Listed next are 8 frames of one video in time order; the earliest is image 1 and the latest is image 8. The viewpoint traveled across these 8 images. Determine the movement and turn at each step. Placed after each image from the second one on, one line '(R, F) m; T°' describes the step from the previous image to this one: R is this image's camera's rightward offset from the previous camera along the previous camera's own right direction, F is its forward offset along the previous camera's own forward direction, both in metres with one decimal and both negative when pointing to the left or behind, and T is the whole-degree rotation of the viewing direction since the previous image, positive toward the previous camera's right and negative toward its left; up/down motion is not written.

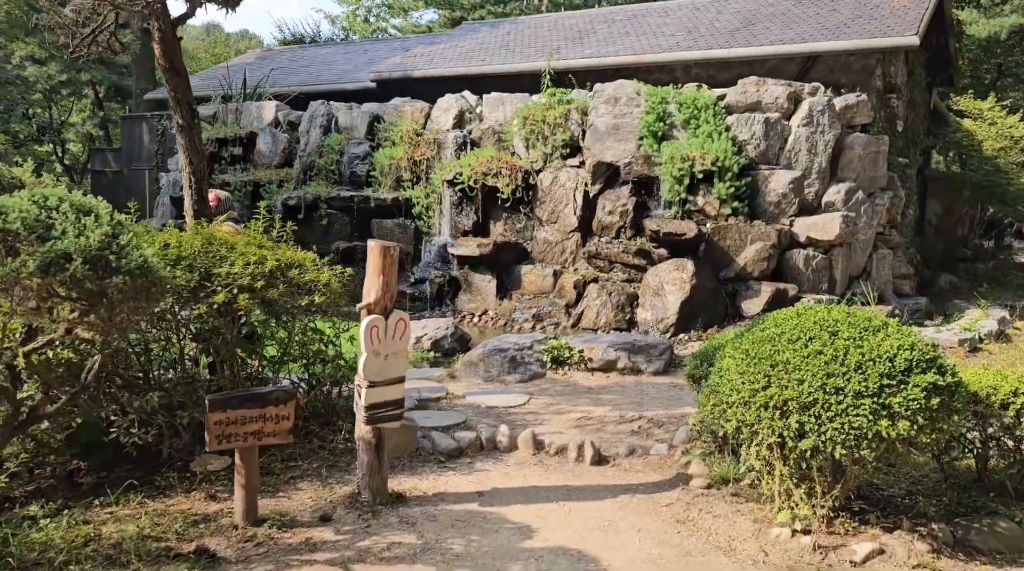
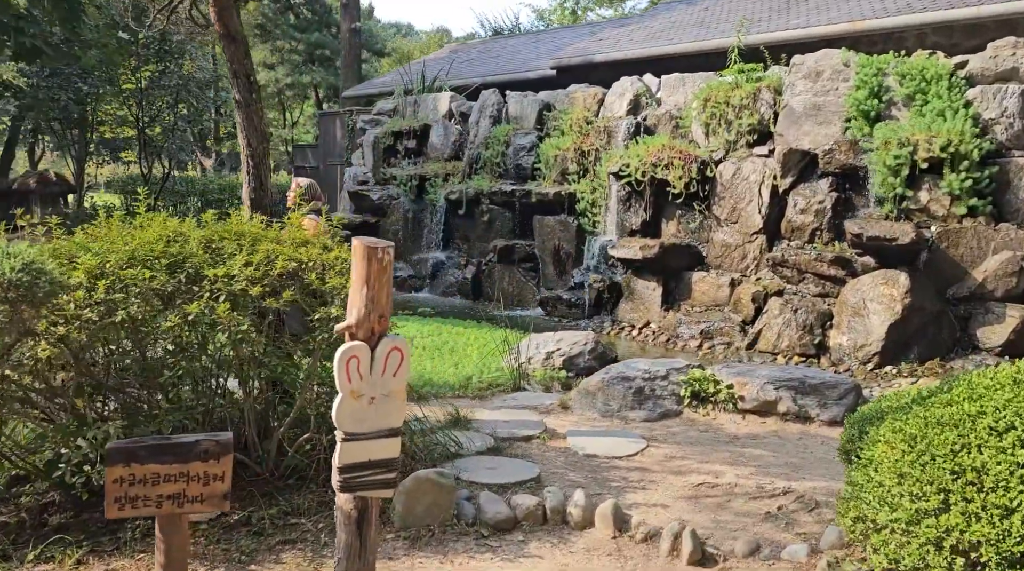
(+0.6, +1.7) m; -13°
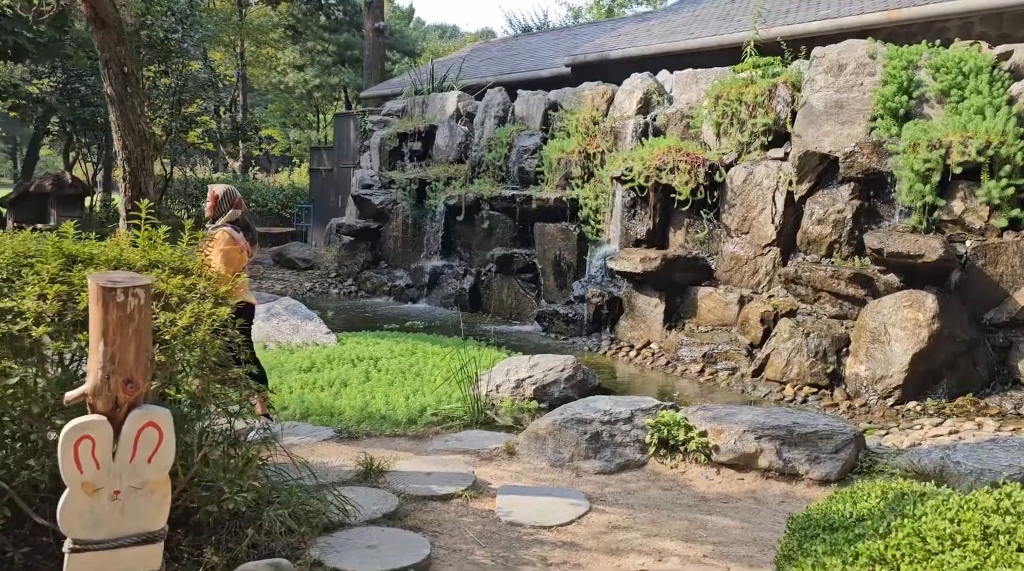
(+0.6, +0.9) m; -3°
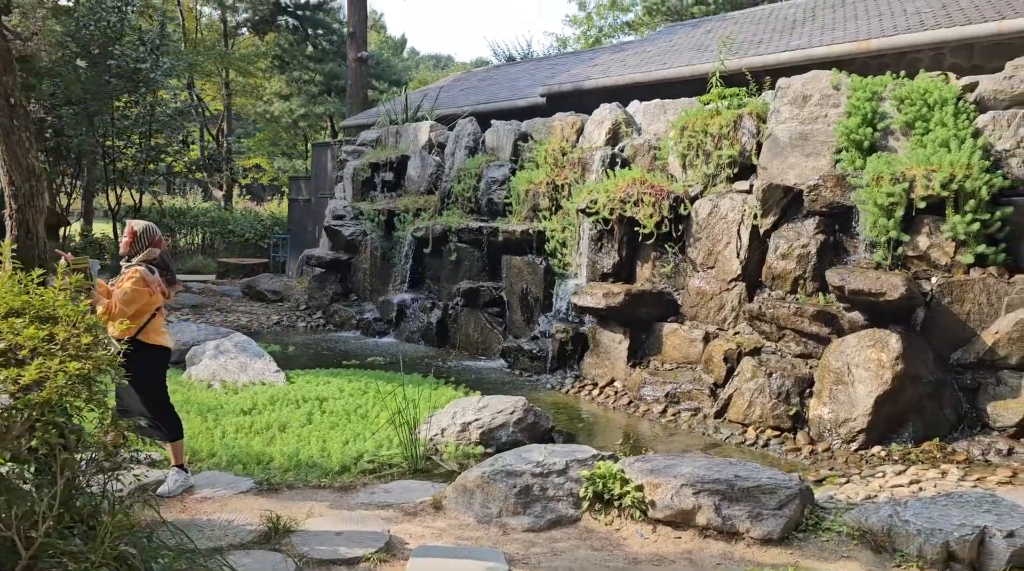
(+0.4, +0.3) m; 0°
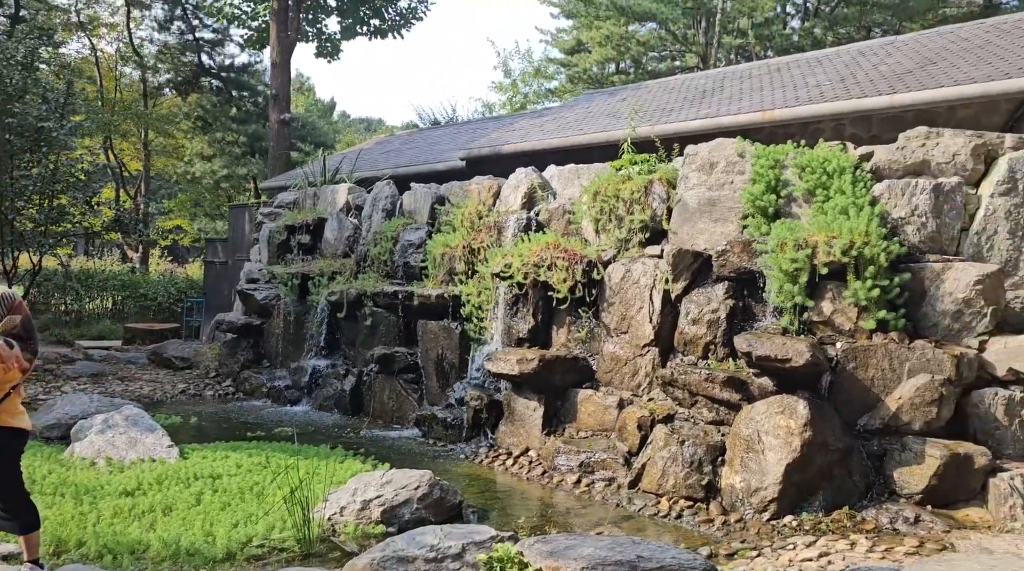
(+0.2, +0.2) m; +4°
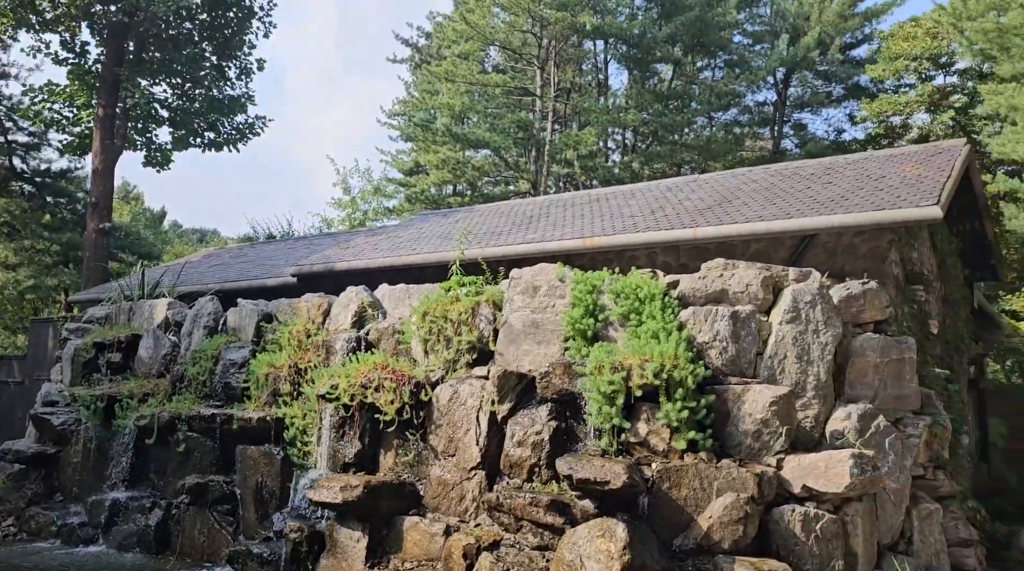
(+0.1, 0.0) m; +10°
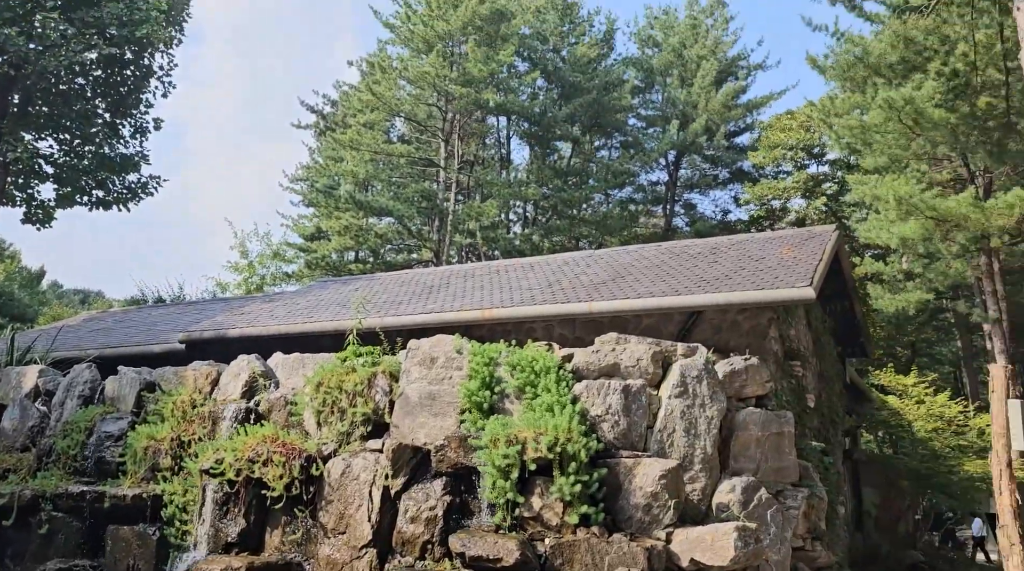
(0.0, 0.0) m; +6°
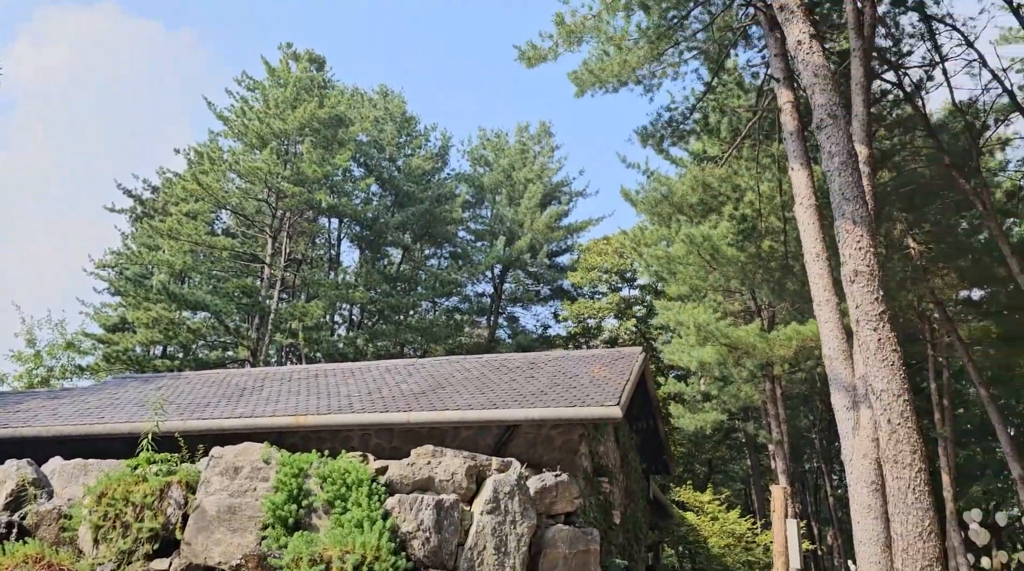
(0.0, 0.0) m; +10°
